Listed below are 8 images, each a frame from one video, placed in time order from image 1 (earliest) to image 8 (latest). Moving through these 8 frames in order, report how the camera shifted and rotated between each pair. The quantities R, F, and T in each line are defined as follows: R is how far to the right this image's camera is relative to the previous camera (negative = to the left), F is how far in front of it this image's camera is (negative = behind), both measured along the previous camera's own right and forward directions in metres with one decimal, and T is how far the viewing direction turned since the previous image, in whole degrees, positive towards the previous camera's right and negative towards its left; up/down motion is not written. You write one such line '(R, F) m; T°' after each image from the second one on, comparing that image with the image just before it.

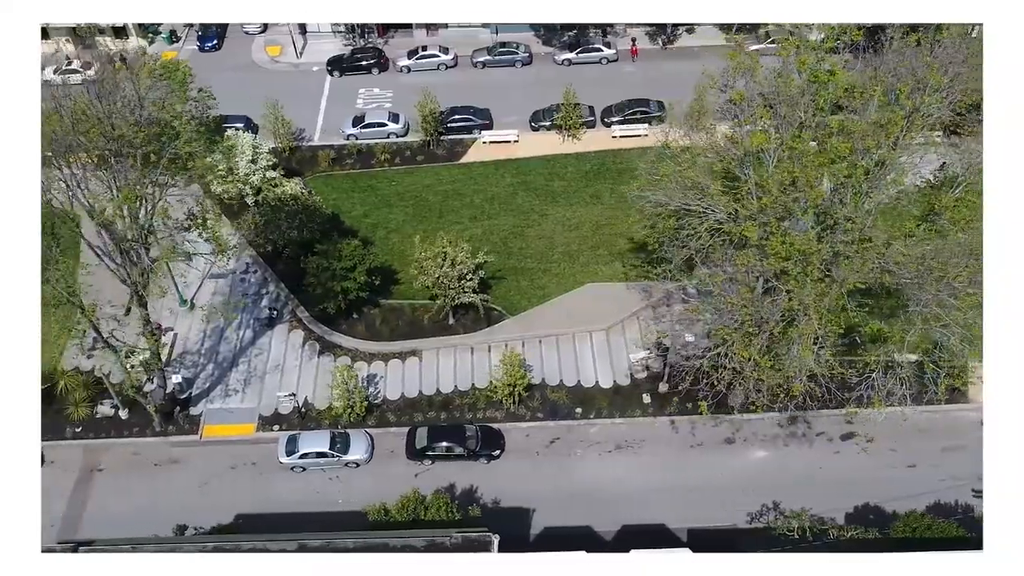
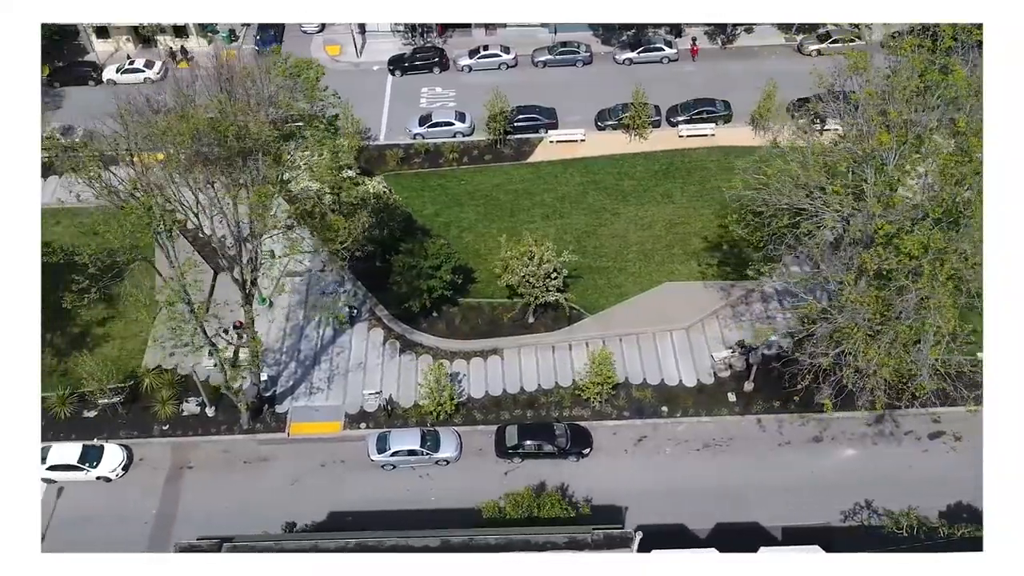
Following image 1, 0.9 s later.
(-2.6, -0.1) m; 0°
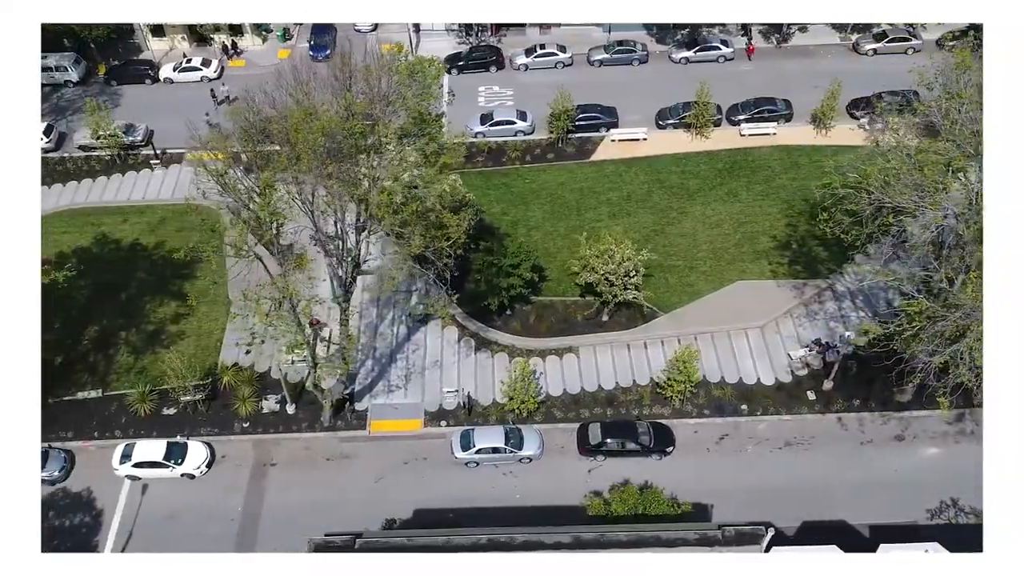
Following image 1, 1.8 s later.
(-2.4, 0.0) m; 0°
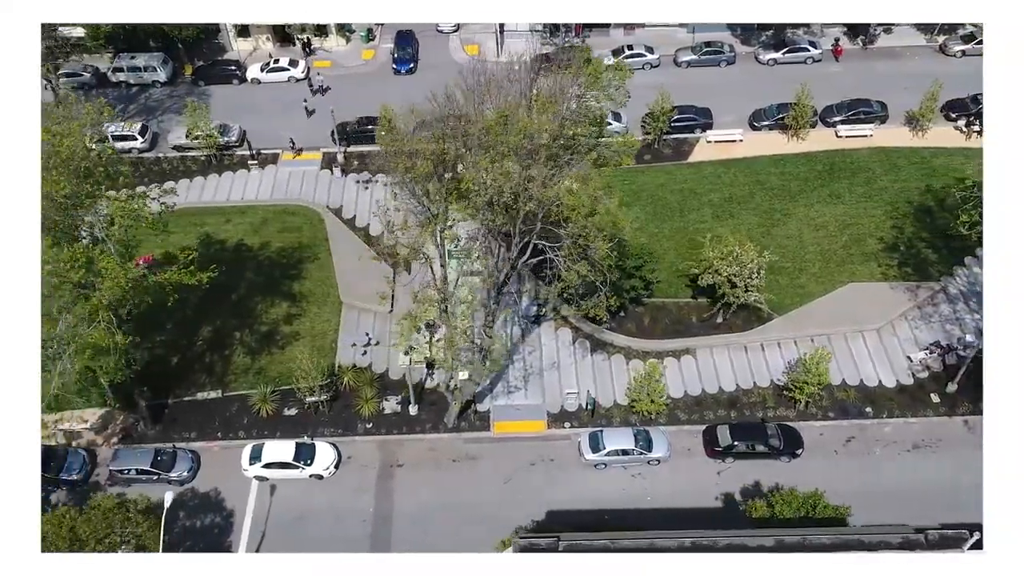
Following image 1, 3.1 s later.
(-3.7, 0.0) m; 0°
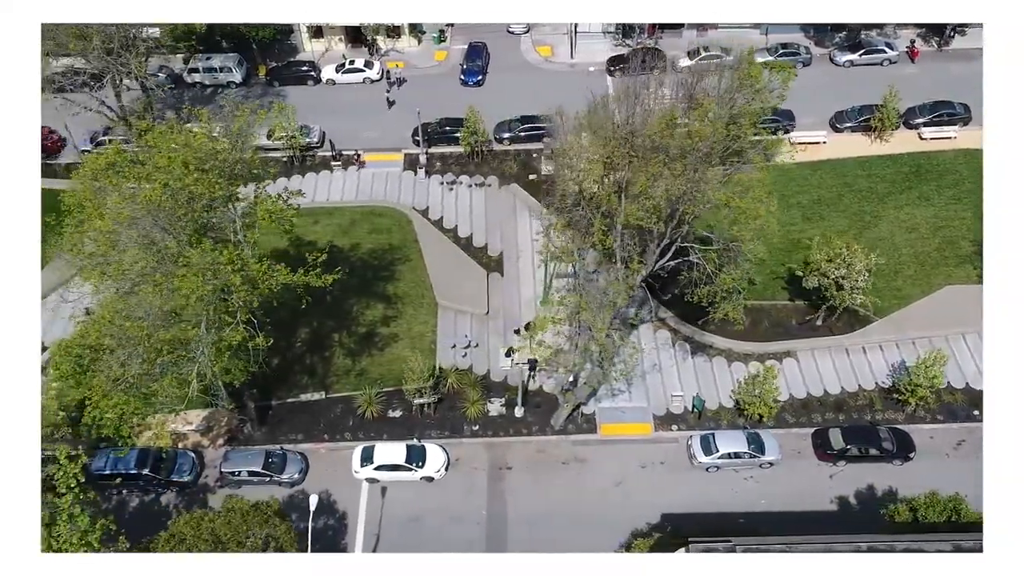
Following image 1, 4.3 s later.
(-3.2, +0.1) m; 0°
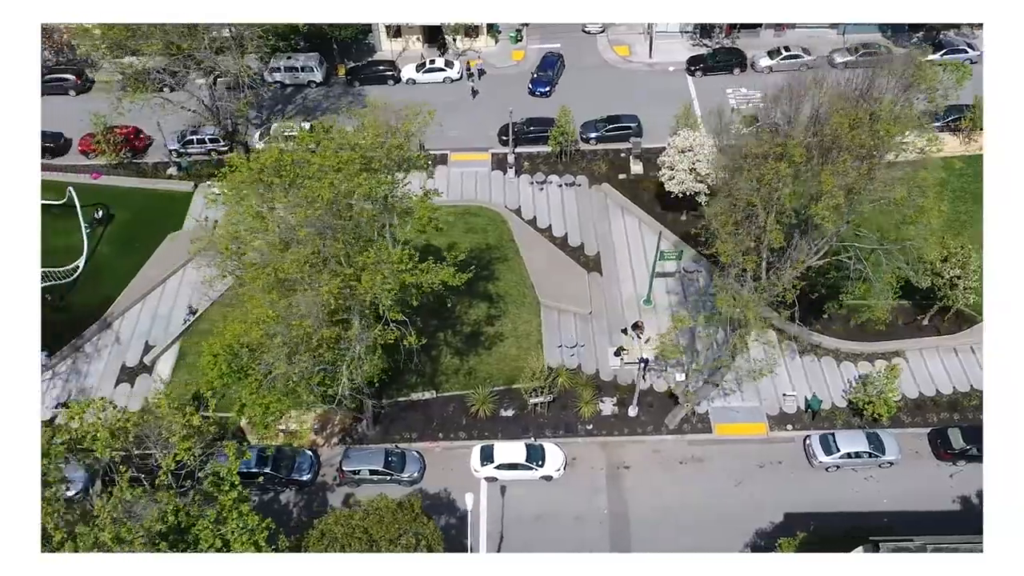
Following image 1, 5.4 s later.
(-3.4, 0.0) m; 0°
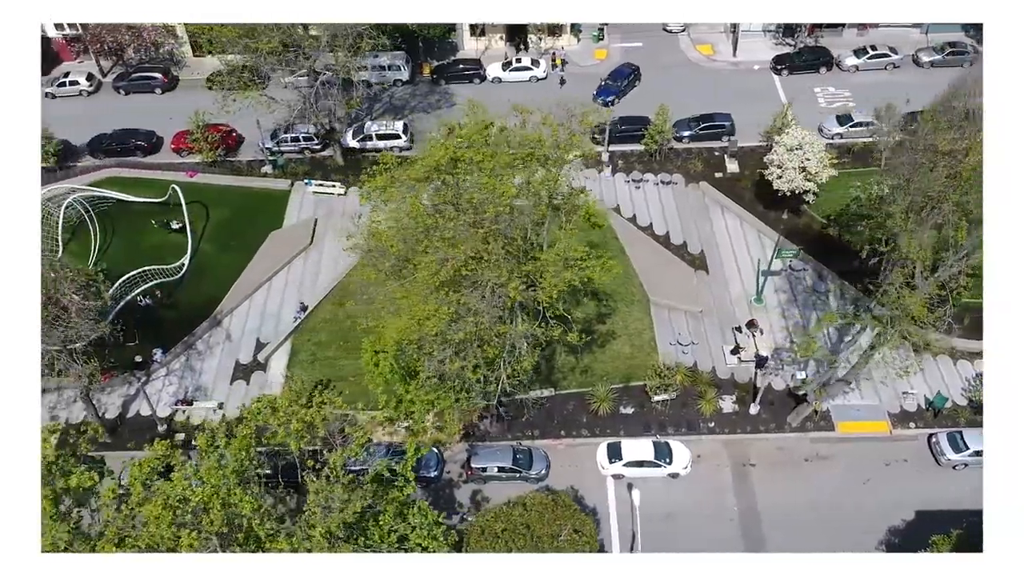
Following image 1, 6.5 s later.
(-3.6, 0.0) m; 0°
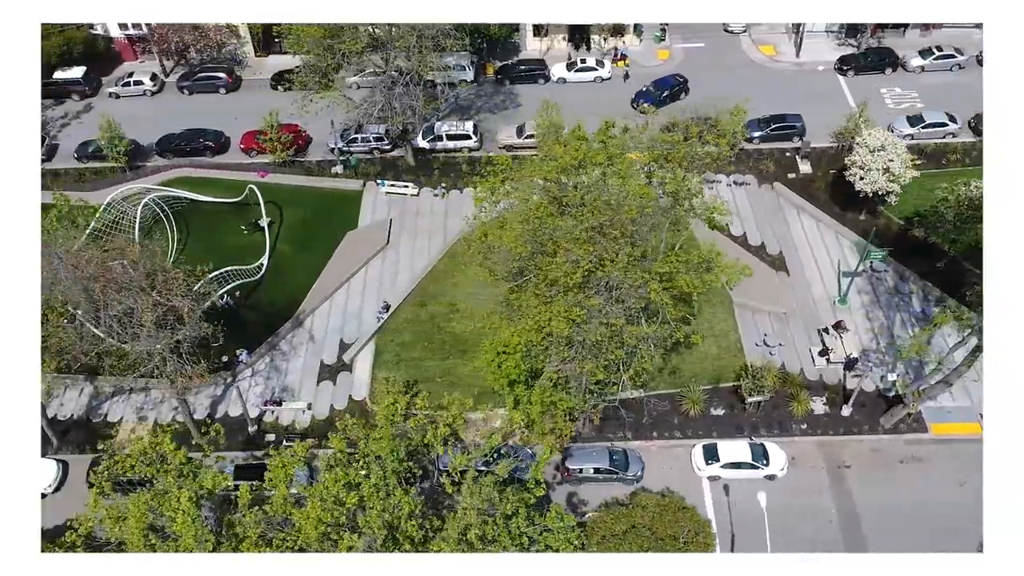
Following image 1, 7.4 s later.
(-2.8, 0.0) m; 0°
